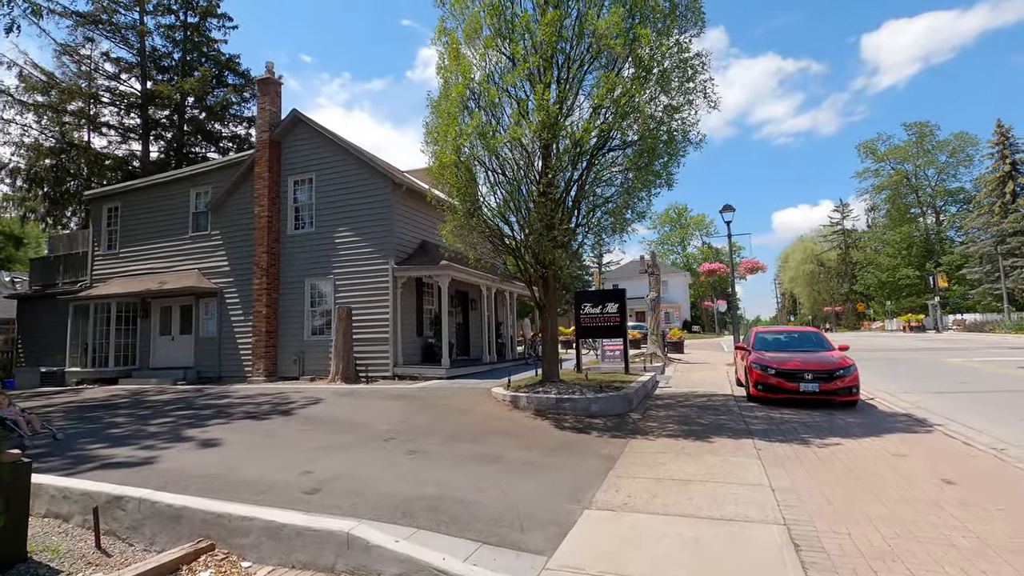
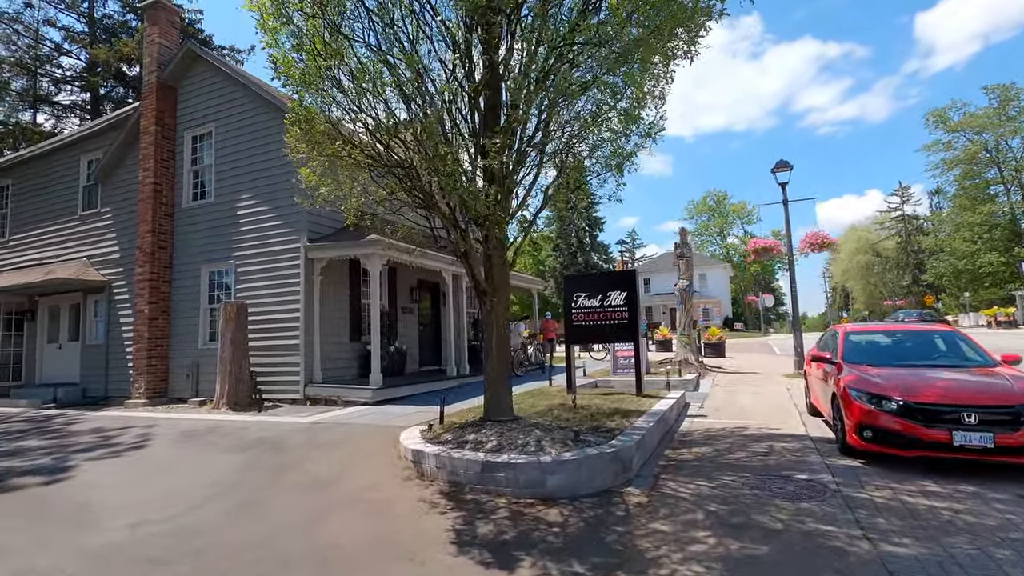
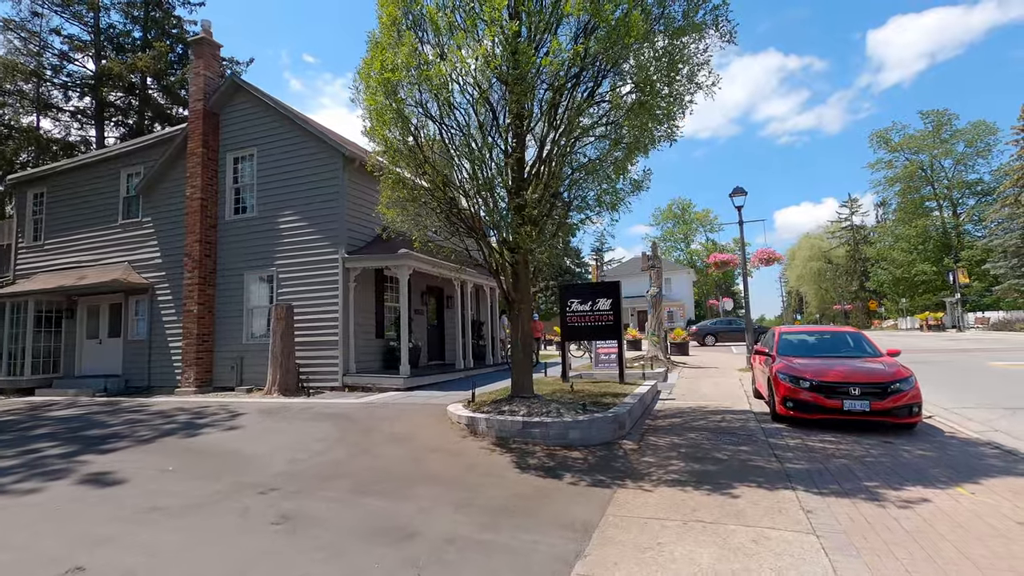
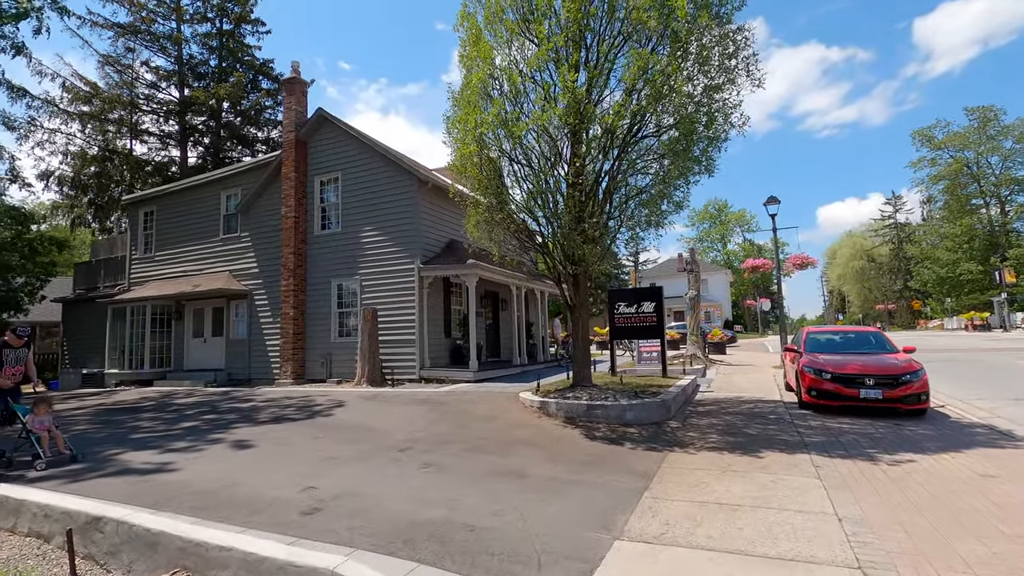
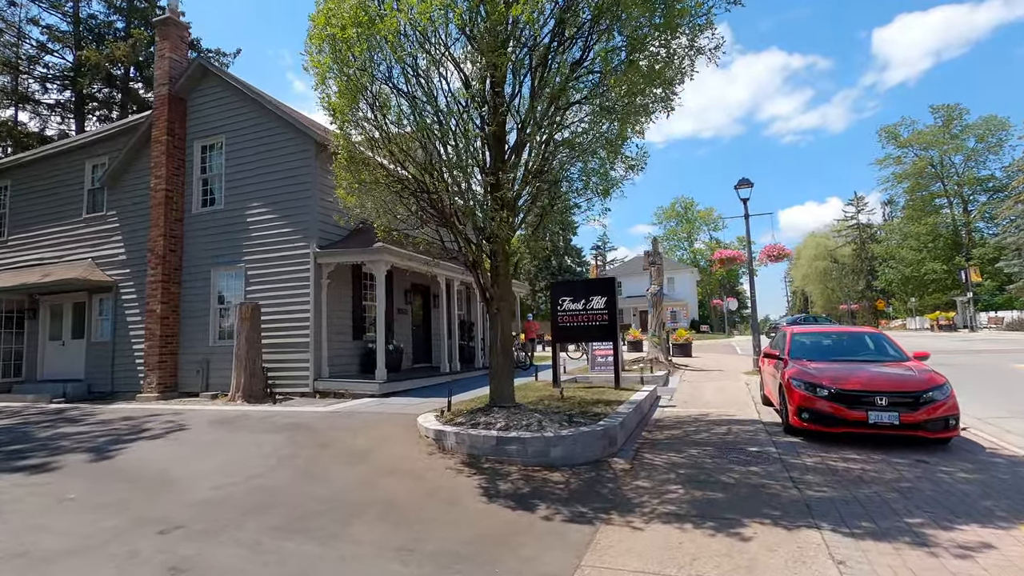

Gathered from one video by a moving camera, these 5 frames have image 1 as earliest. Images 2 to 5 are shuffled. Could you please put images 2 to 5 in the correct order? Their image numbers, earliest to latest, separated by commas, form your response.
4, 3, 5, 2
